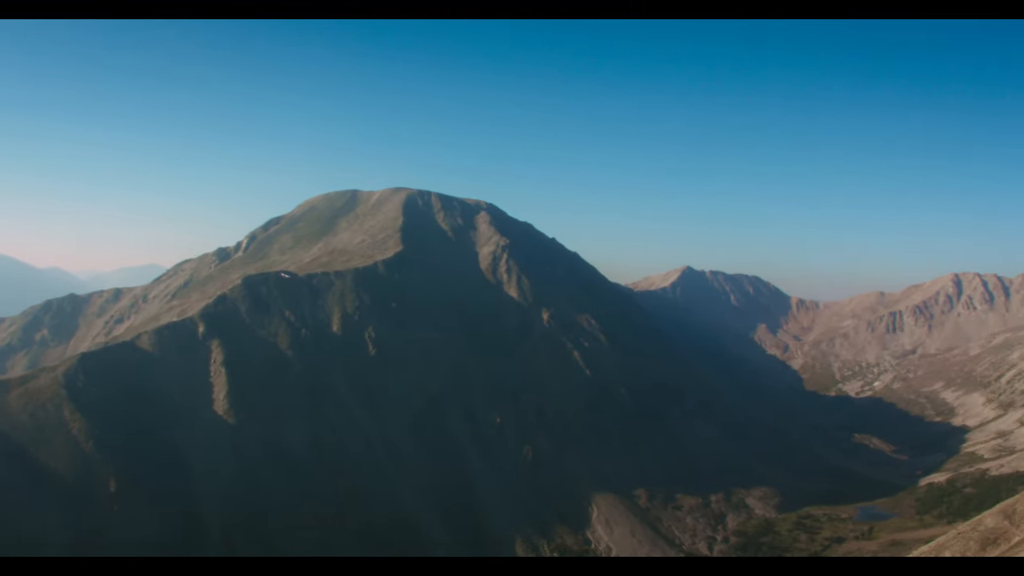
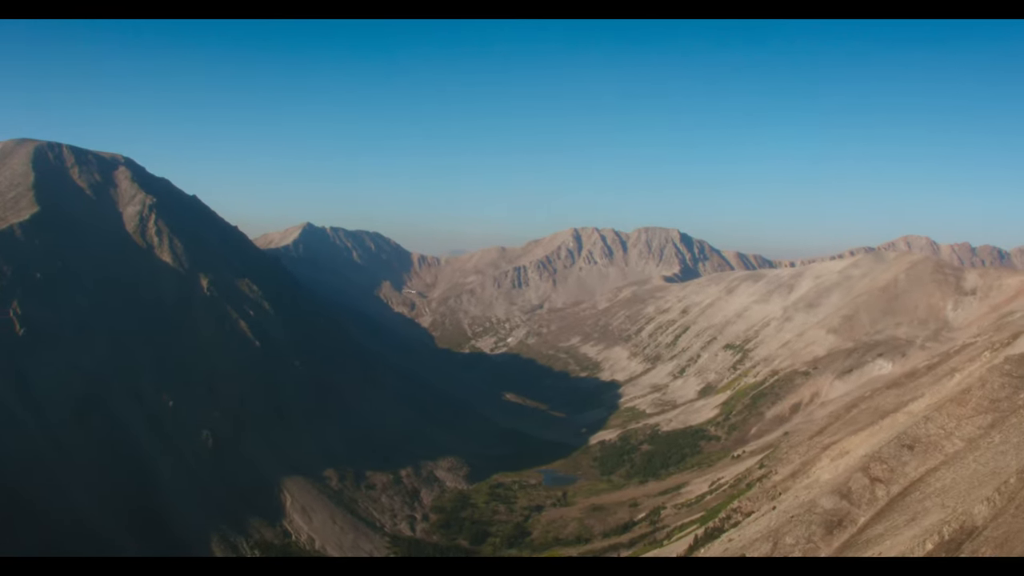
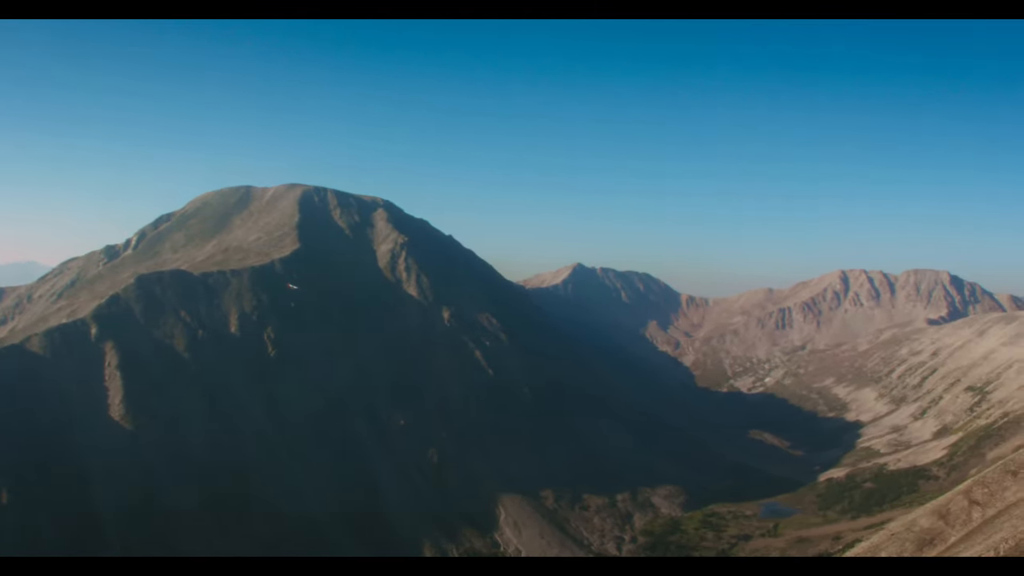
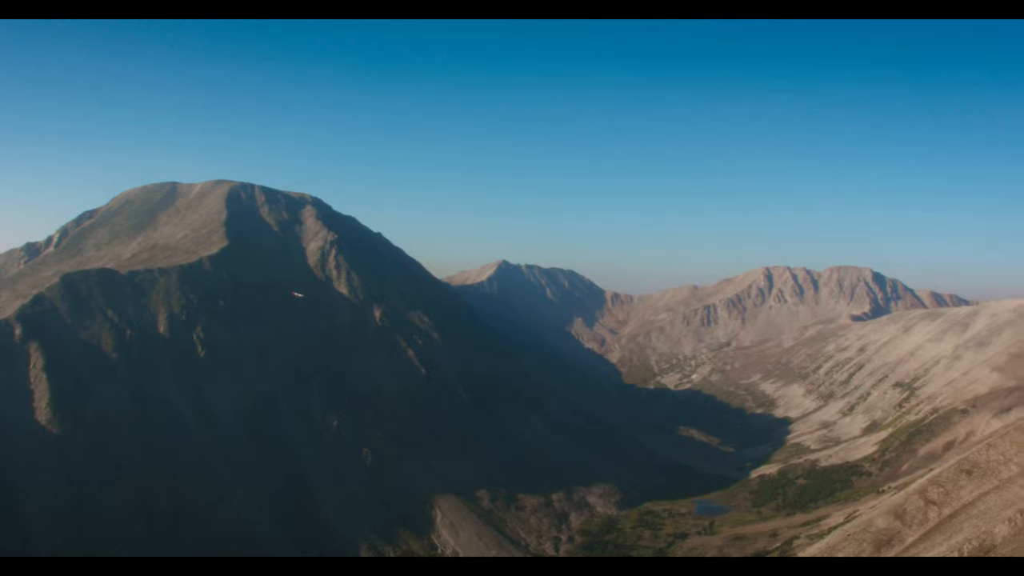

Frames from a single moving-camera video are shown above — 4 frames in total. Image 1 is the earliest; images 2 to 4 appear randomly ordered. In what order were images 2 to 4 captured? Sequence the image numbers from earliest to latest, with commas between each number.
3, 4, 2
